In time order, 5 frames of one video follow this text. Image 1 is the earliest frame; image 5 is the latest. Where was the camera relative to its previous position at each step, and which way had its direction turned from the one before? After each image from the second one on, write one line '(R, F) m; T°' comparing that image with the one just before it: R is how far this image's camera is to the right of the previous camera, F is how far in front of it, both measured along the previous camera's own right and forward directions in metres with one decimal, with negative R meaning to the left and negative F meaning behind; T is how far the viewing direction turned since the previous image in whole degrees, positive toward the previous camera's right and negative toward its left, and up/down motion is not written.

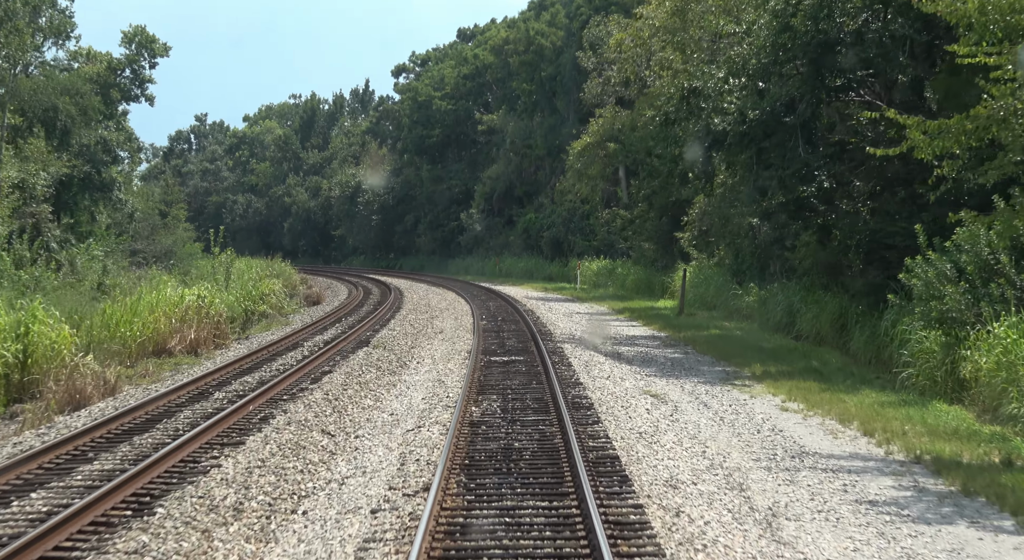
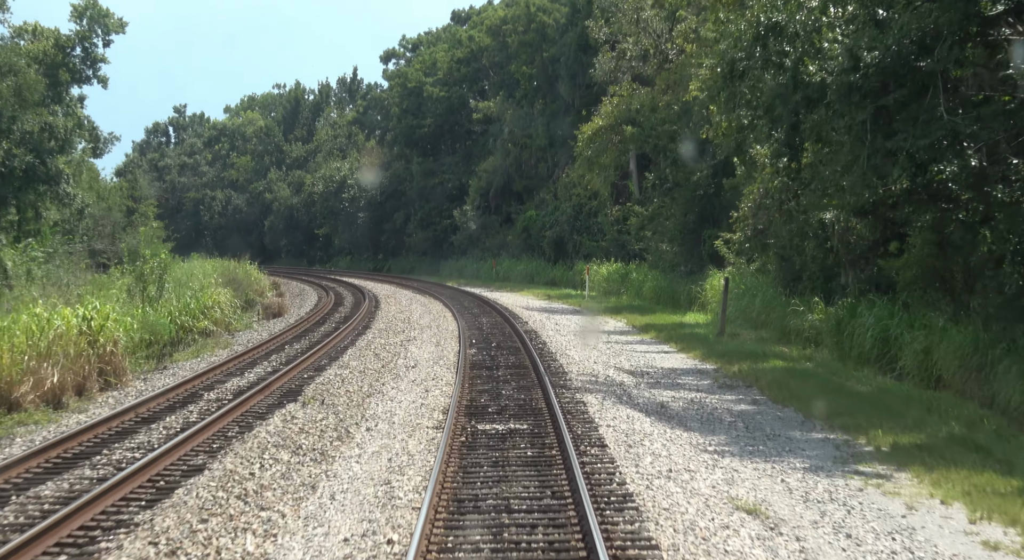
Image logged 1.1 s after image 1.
(0.0, +6.2) m; 0°
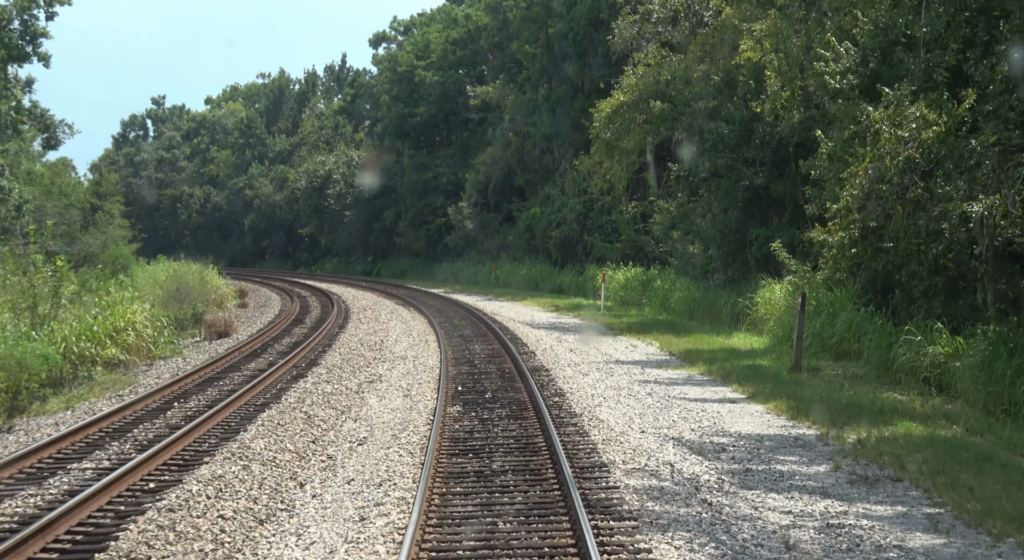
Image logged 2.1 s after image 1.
(0.0, +6.4) m; 0°
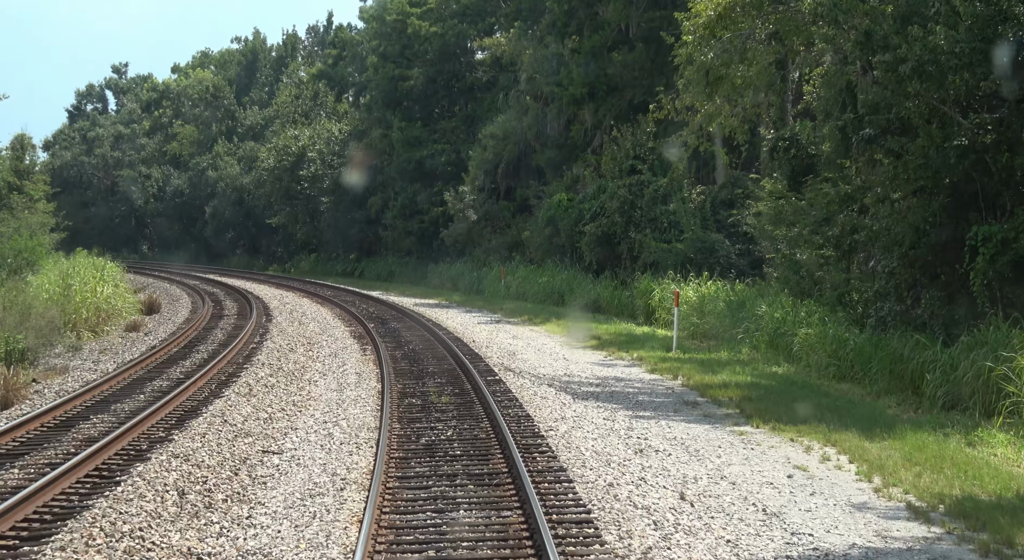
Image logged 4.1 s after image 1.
(-0.2, +12.6) m; 0°
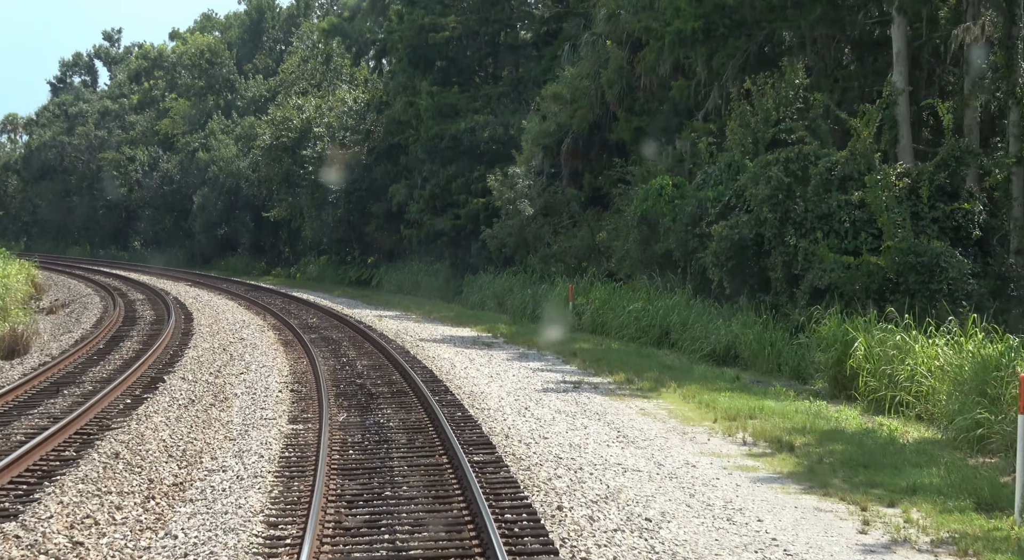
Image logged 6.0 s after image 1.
(-0.8, +12.5) m; -2°
